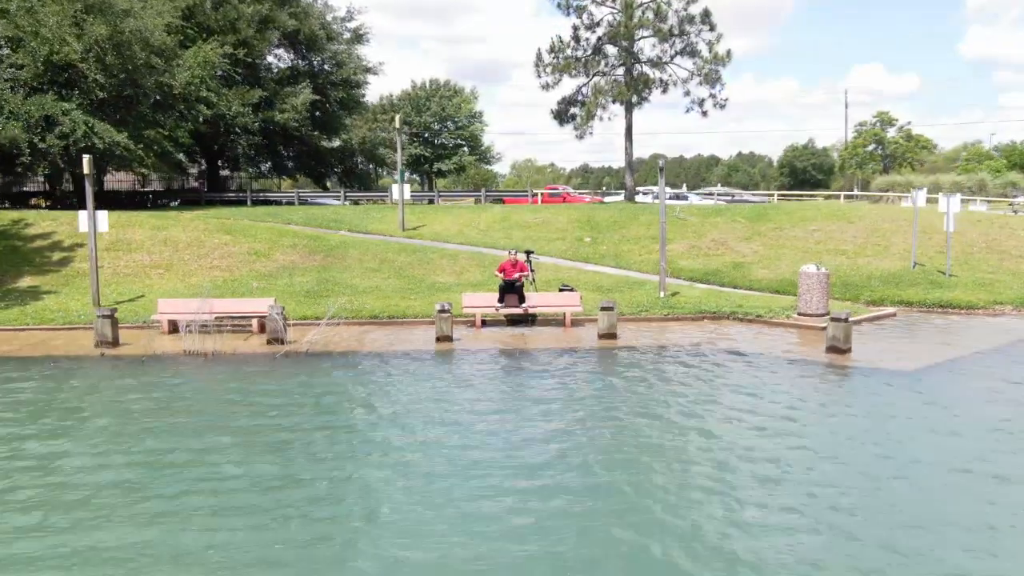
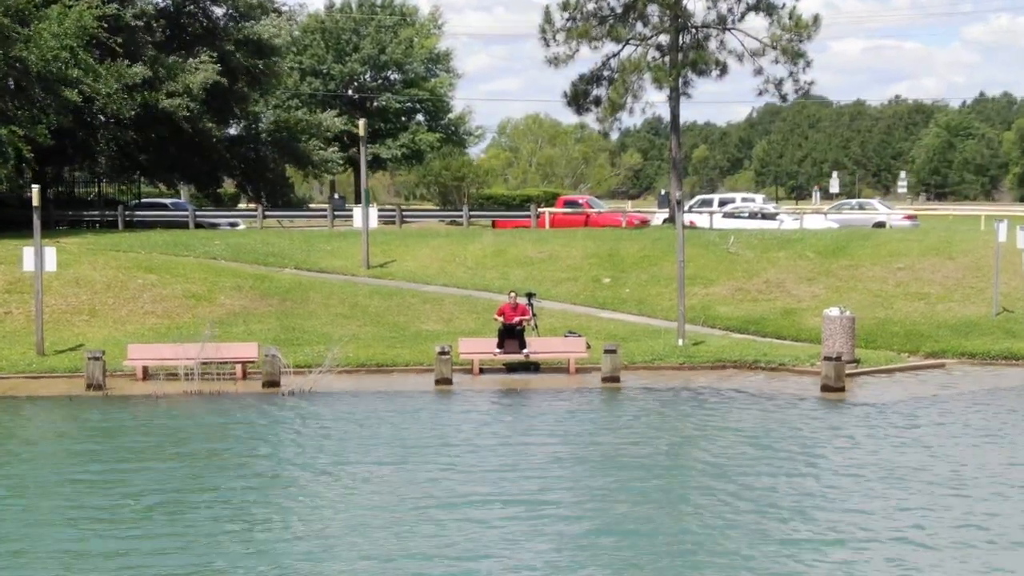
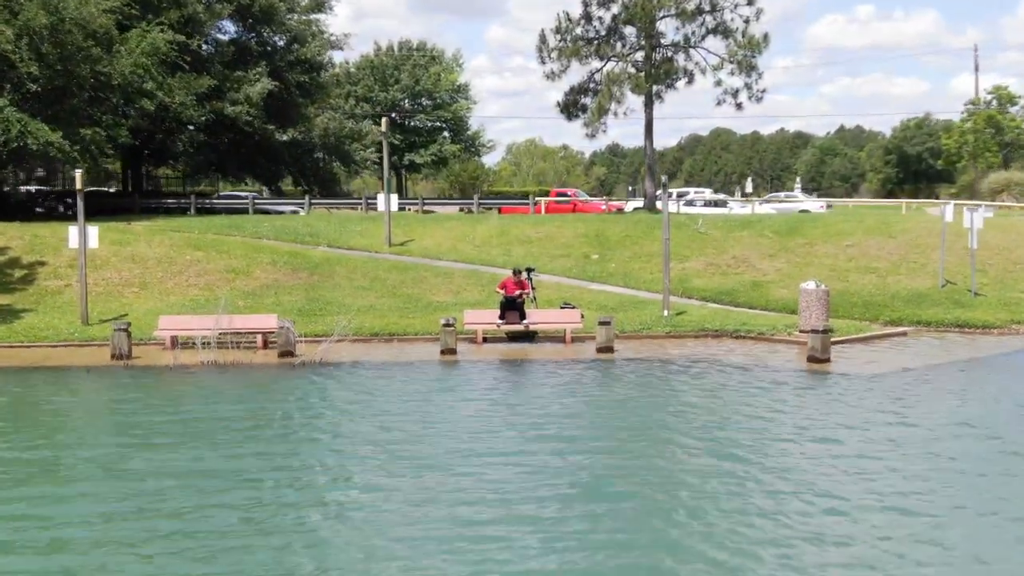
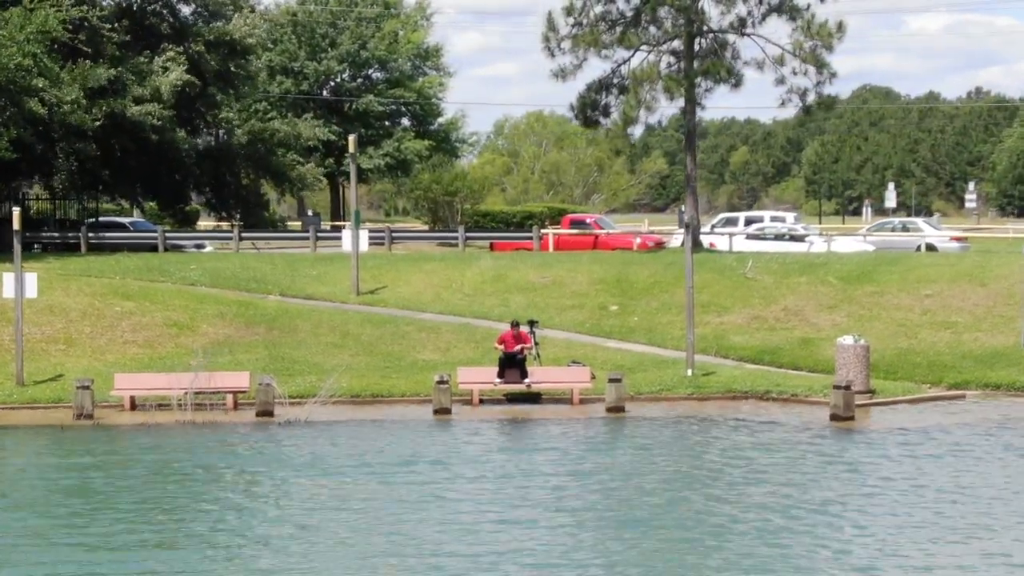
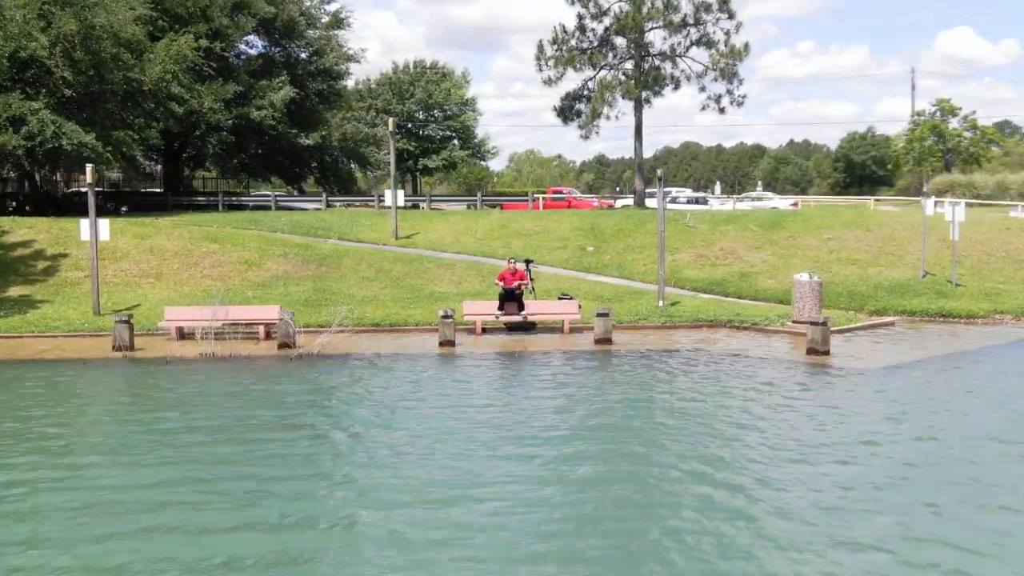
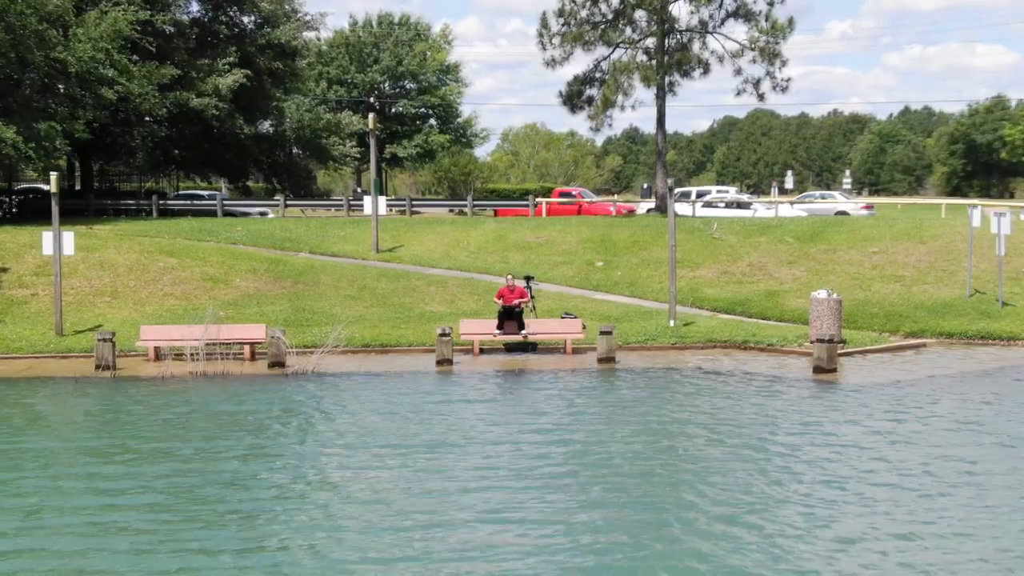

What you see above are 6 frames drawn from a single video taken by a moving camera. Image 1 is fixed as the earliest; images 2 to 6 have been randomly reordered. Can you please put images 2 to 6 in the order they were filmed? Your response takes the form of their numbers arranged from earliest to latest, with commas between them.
5, 3, 6, 2, 4
